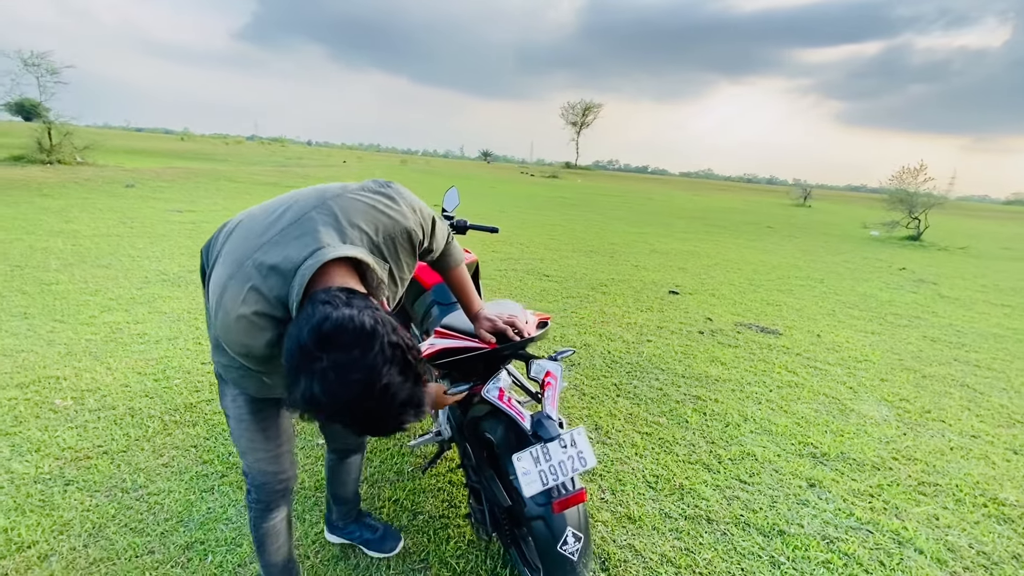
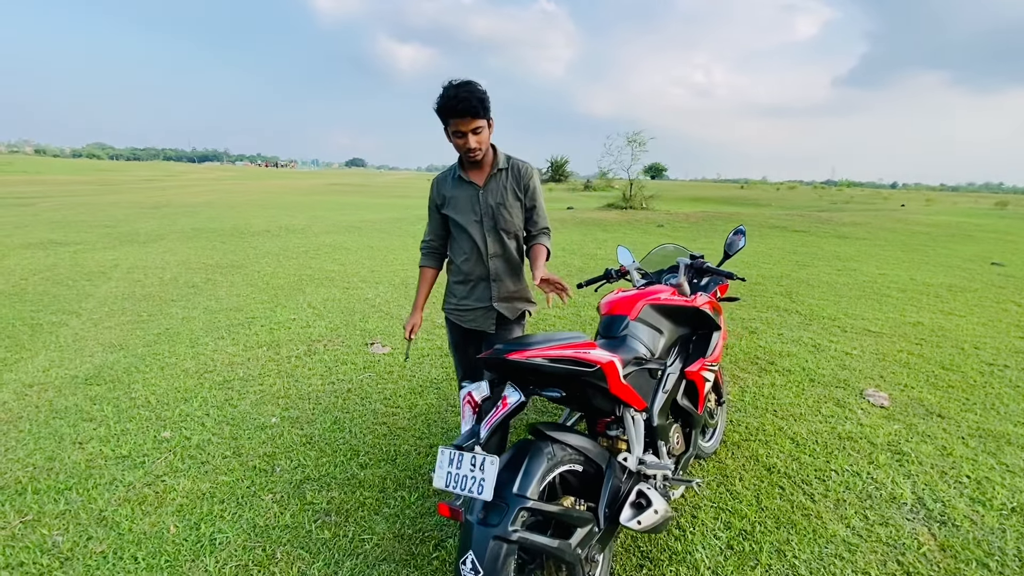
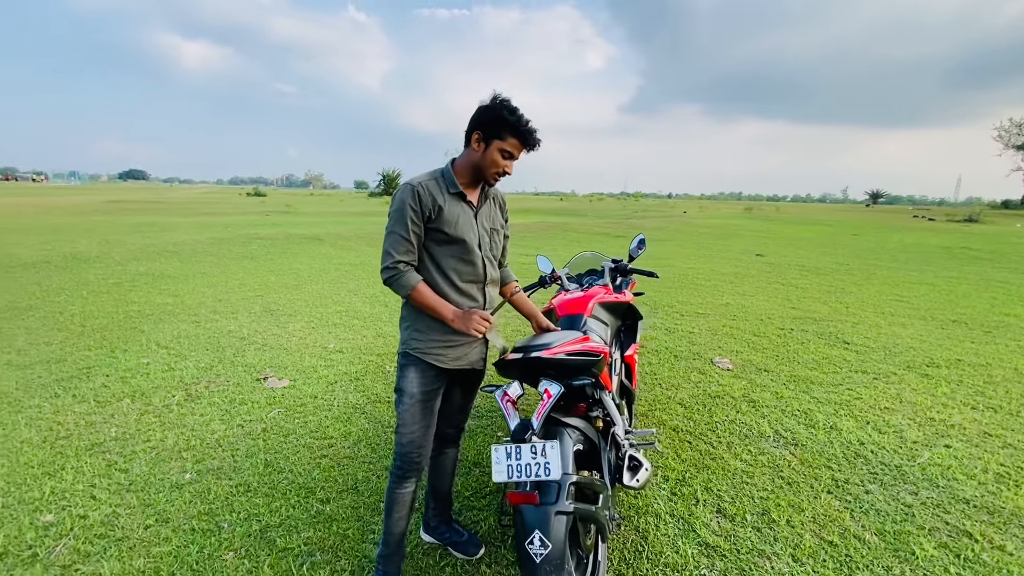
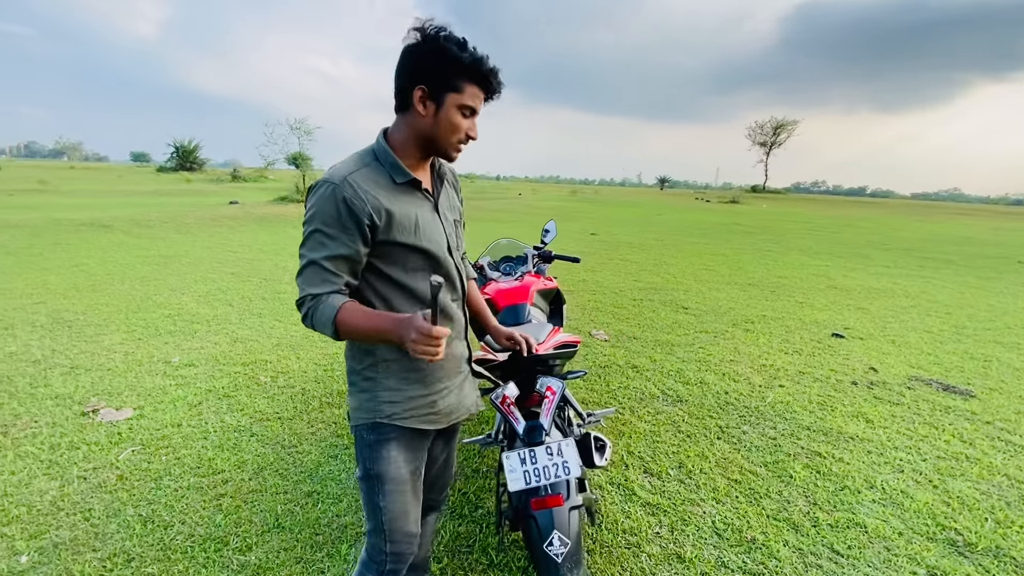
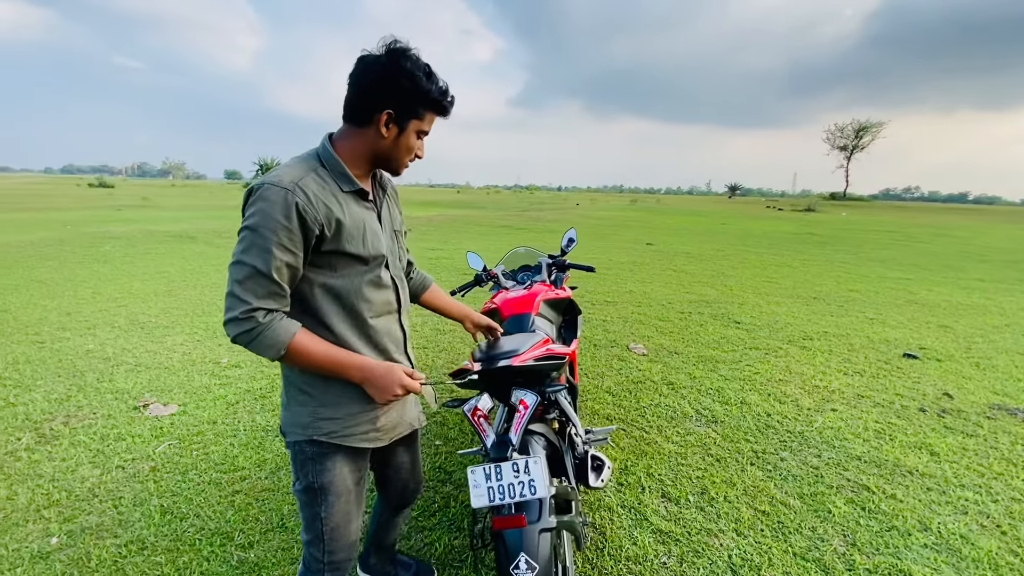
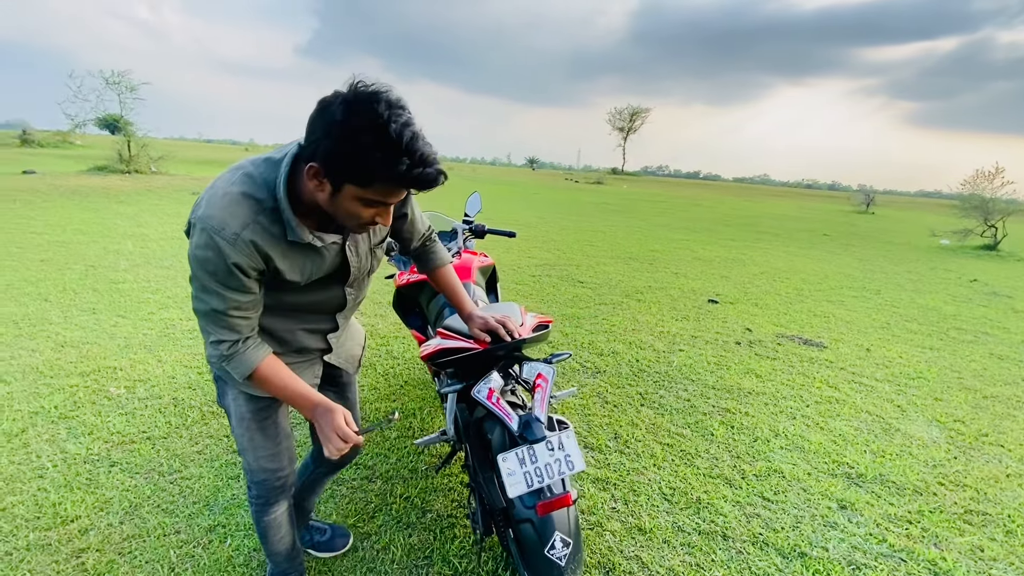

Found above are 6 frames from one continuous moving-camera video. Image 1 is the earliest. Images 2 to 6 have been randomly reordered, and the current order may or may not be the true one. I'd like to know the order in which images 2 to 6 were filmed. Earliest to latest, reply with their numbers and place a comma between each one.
6, 4, 5, 3, 2
